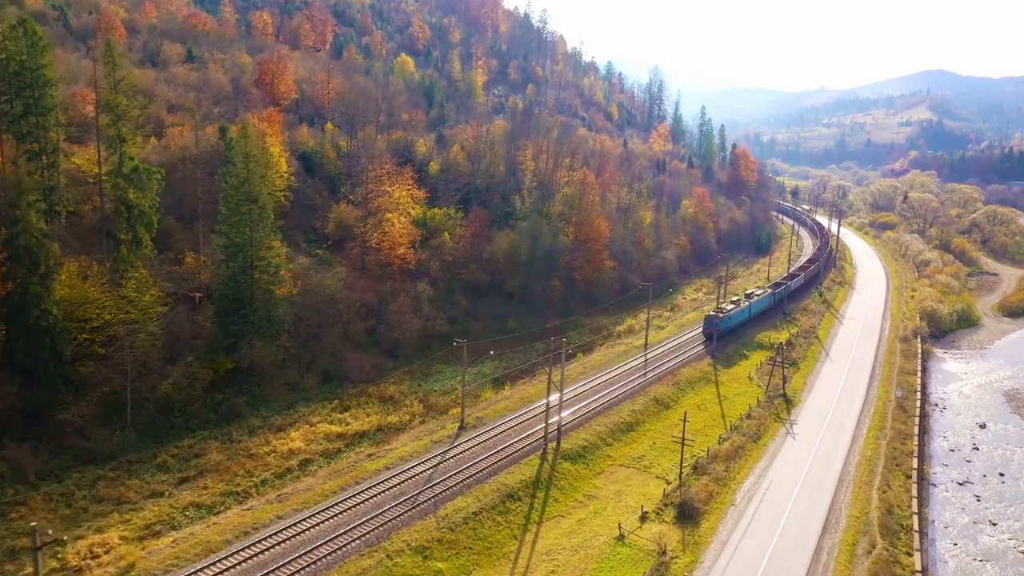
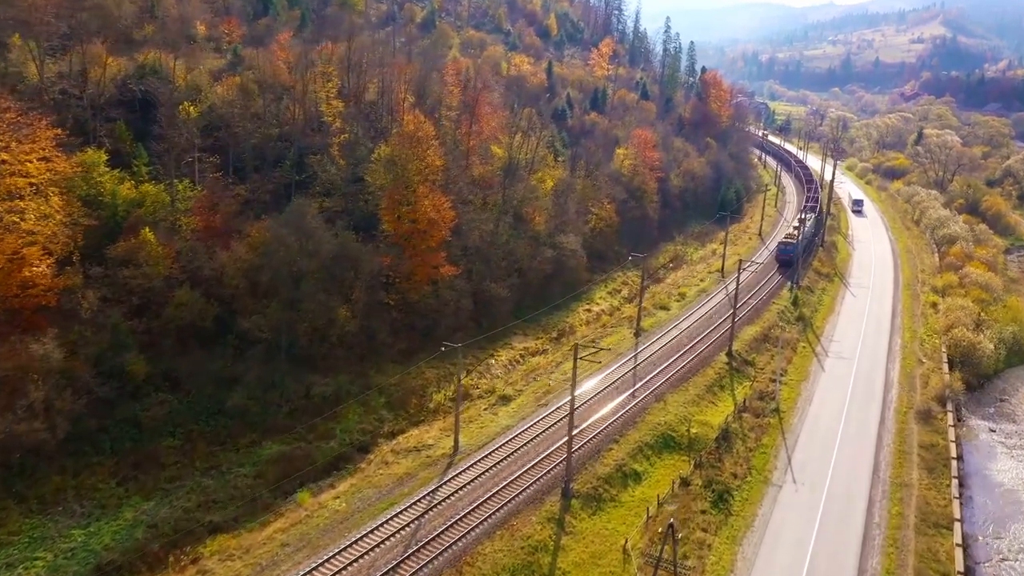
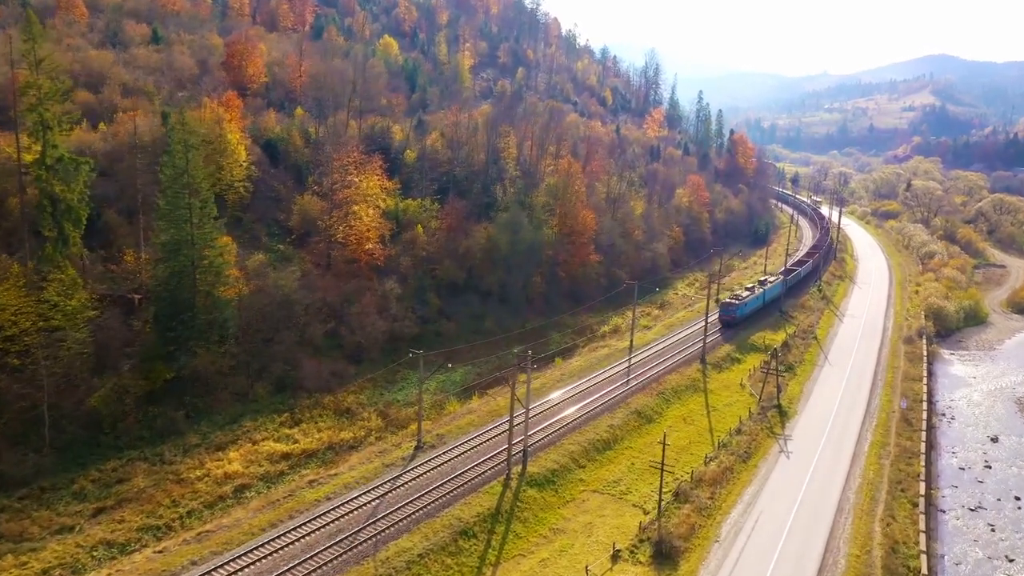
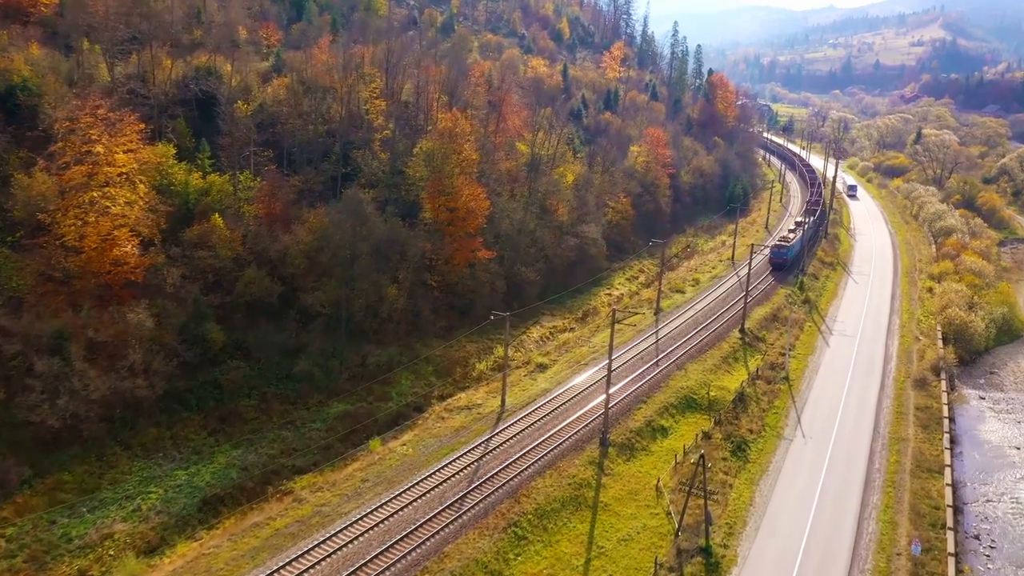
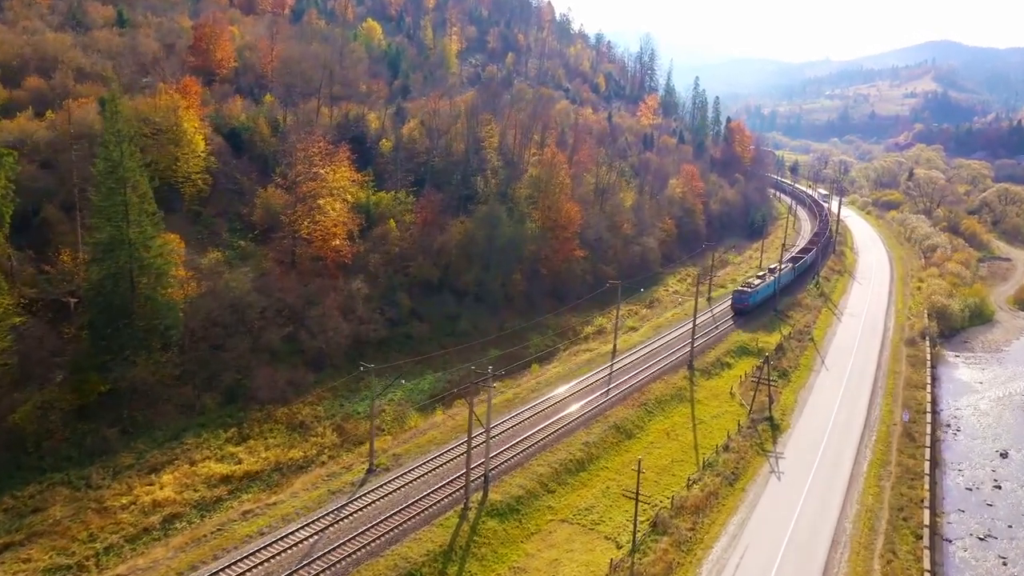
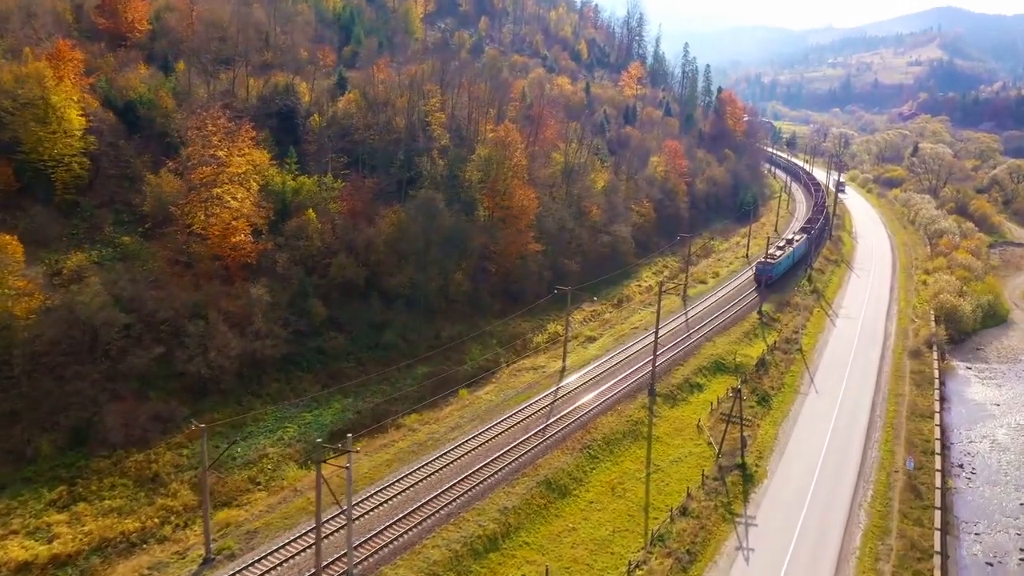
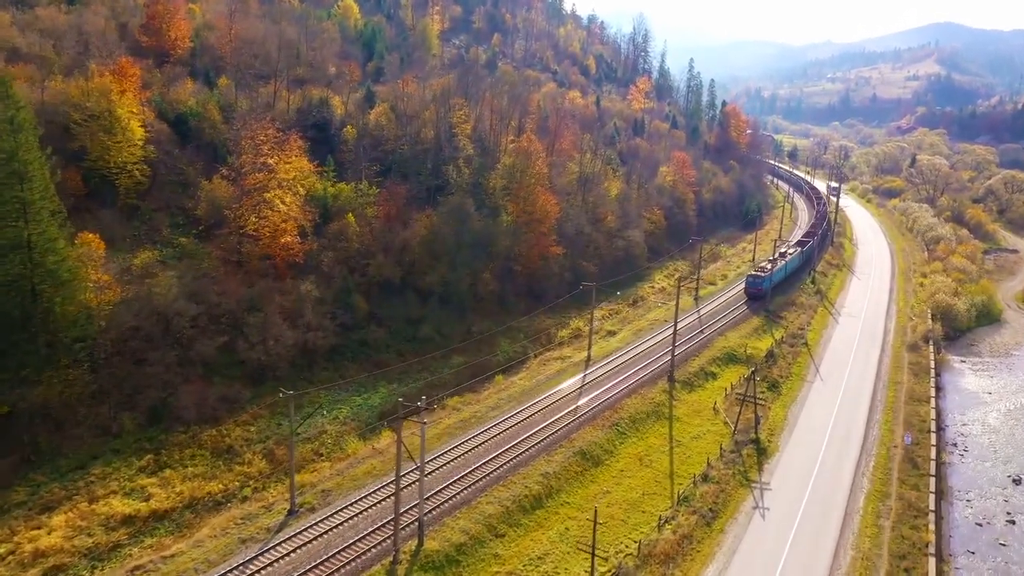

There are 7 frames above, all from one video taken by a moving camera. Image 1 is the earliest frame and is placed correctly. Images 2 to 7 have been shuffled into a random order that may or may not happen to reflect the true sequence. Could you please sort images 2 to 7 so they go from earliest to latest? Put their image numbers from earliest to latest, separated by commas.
3, 5, 7, 6, 4, 2
